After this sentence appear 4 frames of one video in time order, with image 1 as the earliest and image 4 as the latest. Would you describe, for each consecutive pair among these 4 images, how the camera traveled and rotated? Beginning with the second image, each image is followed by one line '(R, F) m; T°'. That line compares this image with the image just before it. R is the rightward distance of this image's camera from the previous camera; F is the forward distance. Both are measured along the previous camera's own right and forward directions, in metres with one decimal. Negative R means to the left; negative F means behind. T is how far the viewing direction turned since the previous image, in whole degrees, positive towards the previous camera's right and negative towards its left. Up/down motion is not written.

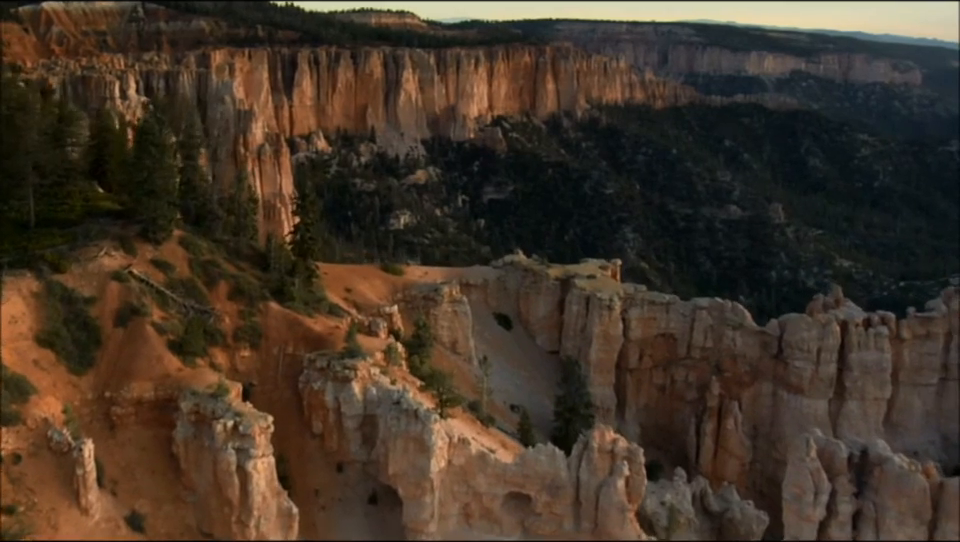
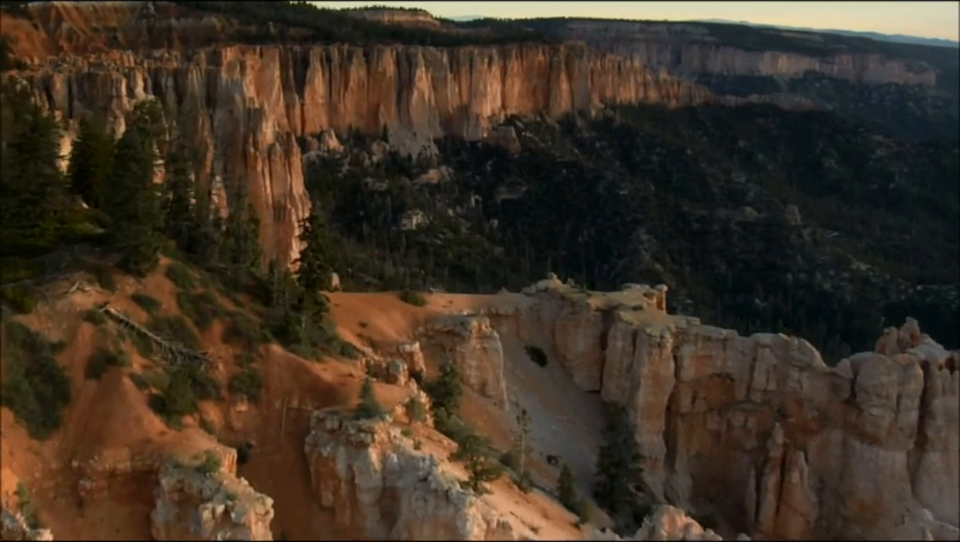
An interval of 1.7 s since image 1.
(-0.7, +4.8) m; -1°
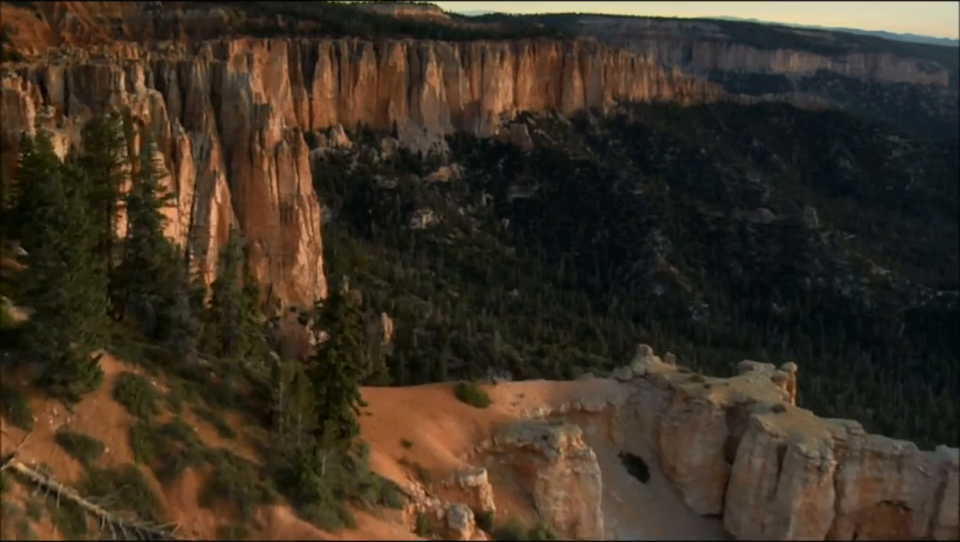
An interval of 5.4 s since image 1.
(-2.0, +9.9) m; 0°
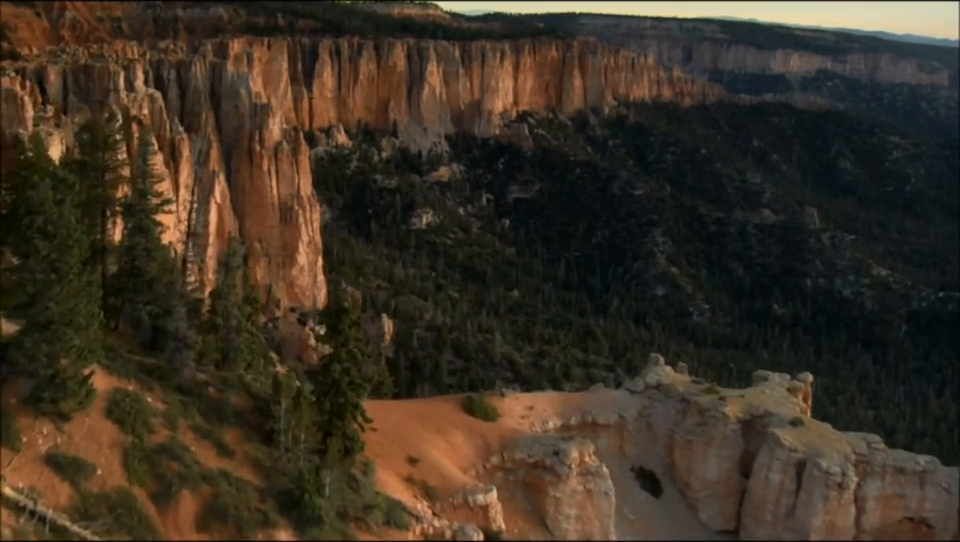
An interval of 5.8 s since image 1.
(-0.2, +0.9) m; 0°
